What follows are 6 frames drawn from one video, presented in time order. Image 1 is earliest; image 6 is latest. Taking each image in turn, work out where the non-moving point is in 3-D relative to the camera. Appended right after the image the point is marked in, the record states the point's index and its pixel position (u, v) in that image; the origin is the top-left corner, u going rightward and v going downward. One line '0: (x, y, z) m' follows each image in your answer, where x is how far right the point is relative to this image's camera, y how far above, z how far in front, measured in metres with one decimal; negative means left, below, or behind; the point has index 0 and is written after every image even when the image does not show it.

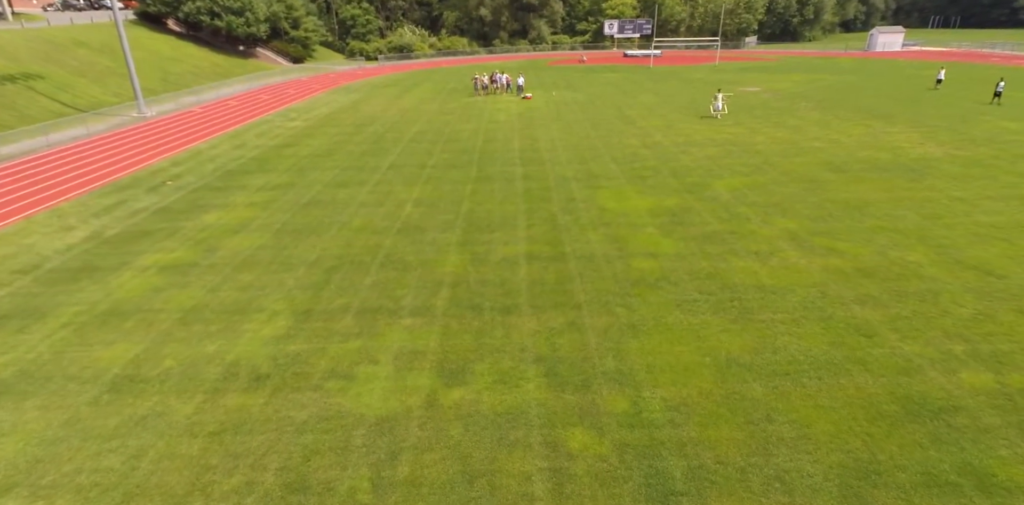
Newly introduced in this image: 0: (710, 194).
0: (+6.1, +1.8, +18.0) m
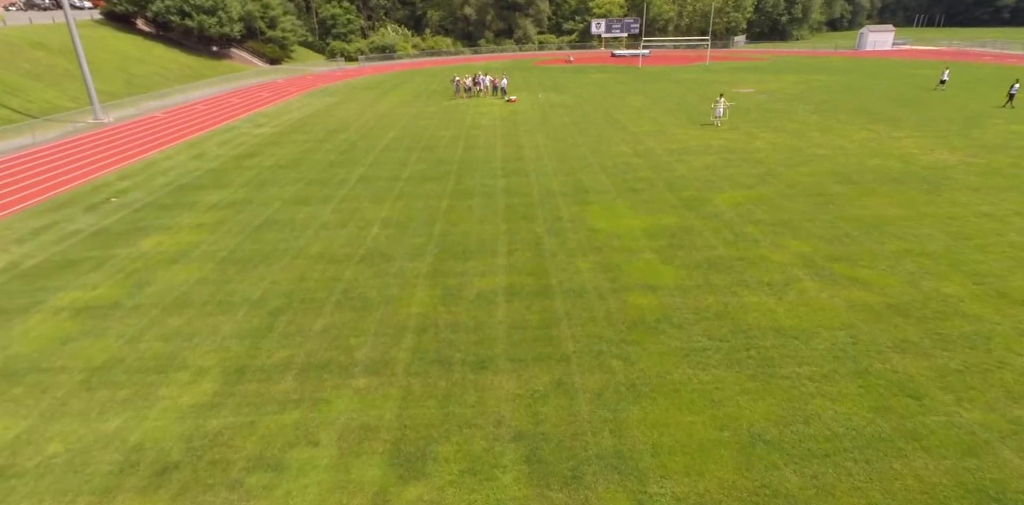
0: (+5.6, +1.2, +16.2) m
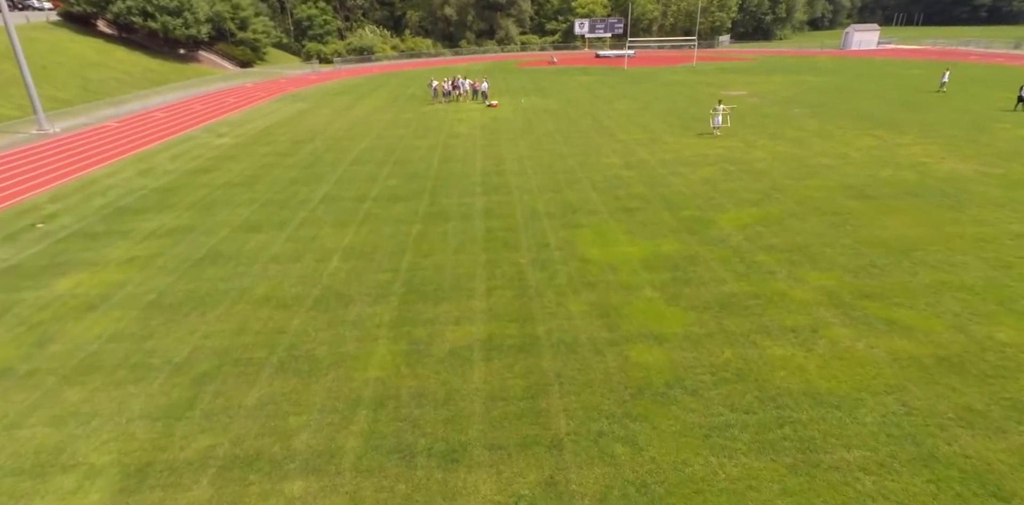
0: (+5.1, +0.4, +14.5) m
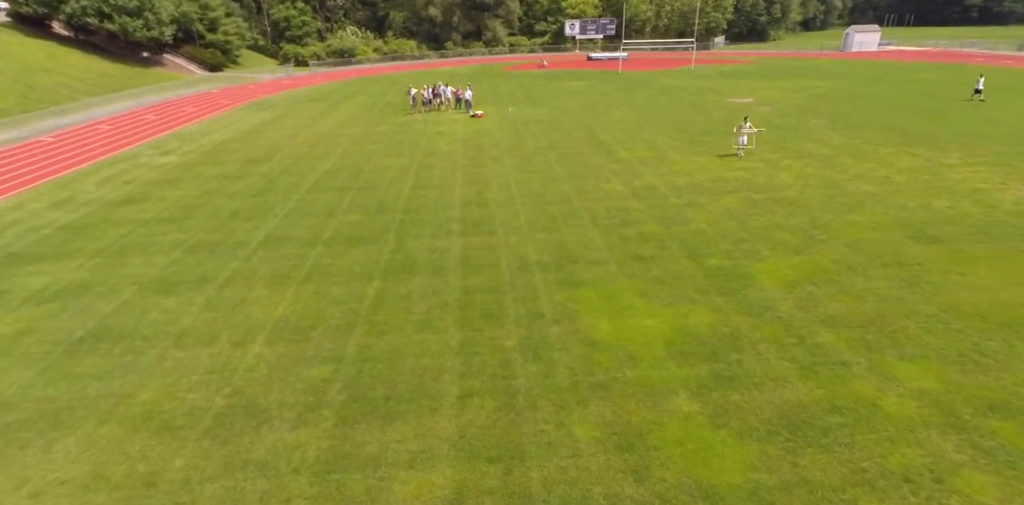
0: (+4.8, -0.9, +11.2) m
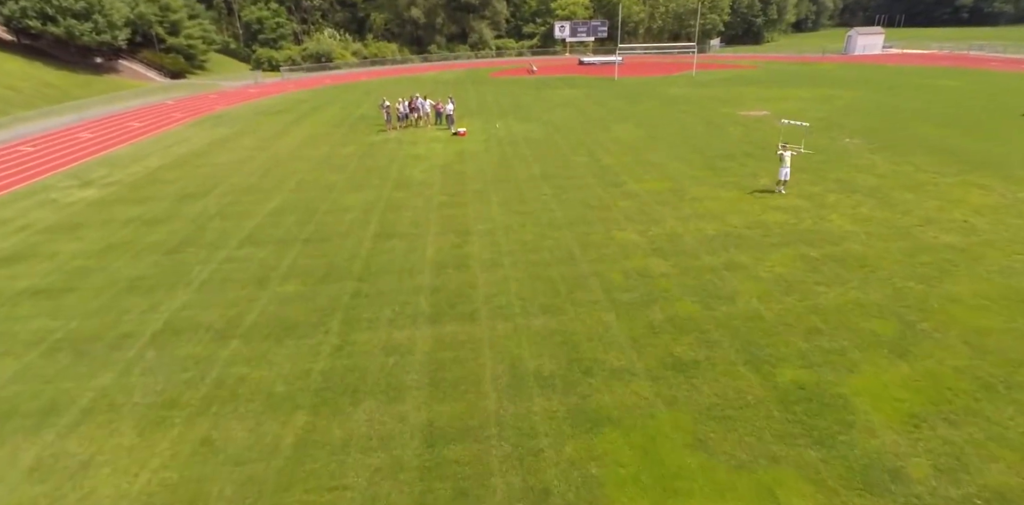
0: (+4.6, -2.6, +7.4) m
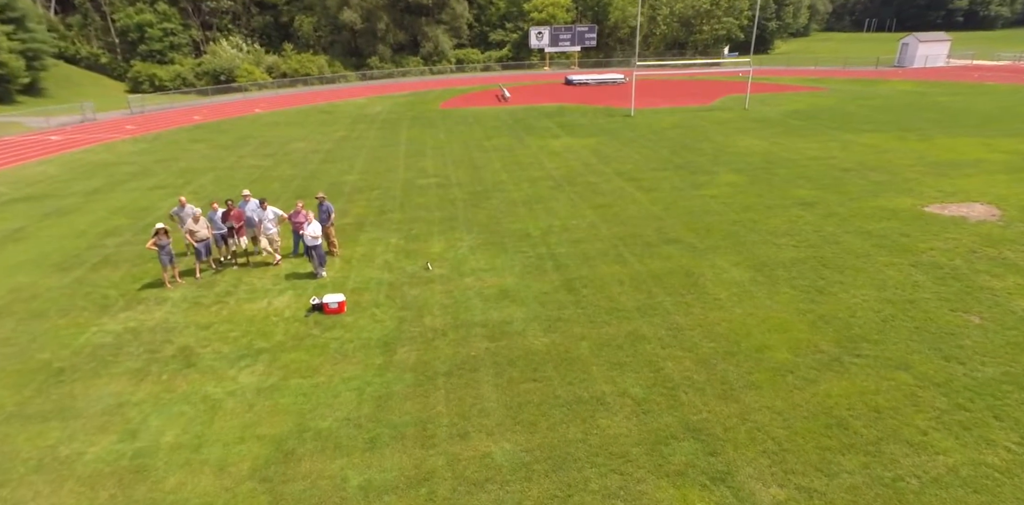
0: (+4.8, -8.9, -8.9) m
